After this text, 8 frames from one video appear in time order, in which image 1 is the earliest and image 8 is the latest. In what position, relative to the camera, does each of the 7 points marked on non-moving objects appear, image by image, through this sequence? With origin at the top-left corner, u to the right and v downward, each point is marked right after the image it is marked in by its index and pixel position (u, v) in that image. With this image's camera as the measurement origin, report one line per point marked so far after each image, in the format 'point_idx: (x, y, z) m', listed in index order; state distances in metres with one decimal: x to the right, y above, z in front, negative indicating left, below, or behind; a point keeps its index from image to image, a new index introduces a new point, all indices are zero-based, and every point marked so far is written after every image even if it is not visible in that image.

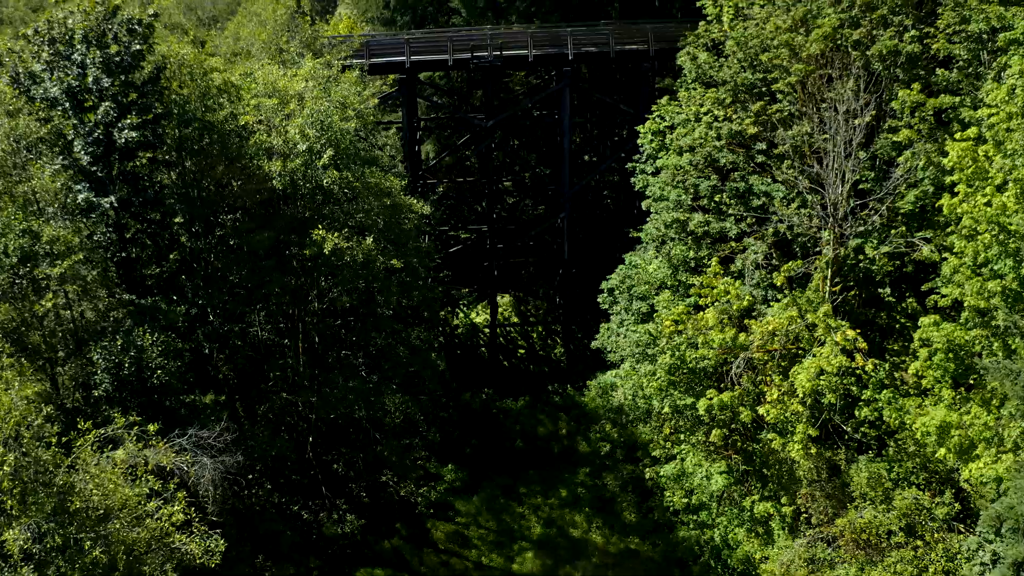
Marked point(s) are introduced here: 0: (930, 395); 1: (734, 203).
0: (+3.7, -0.9, +12.4) m
1: (+2.4, +0.9, +15.0) m
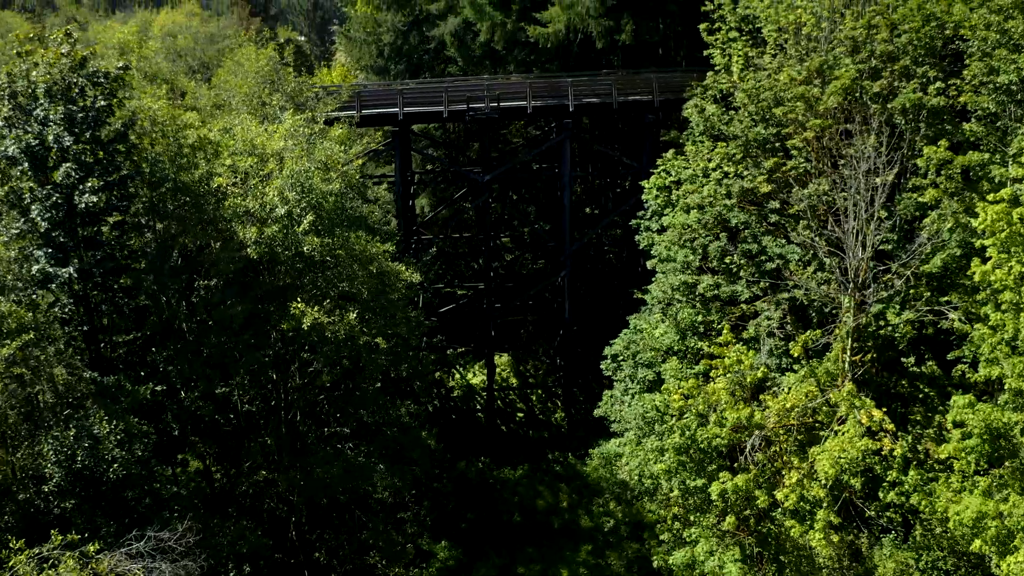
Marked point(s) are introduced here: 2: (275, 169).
0: (+3.7, -1.5, +11.4) m
1: (+2.3, +0.2, +14.0) m
2: (-2.0, +1.0, +11.8) m
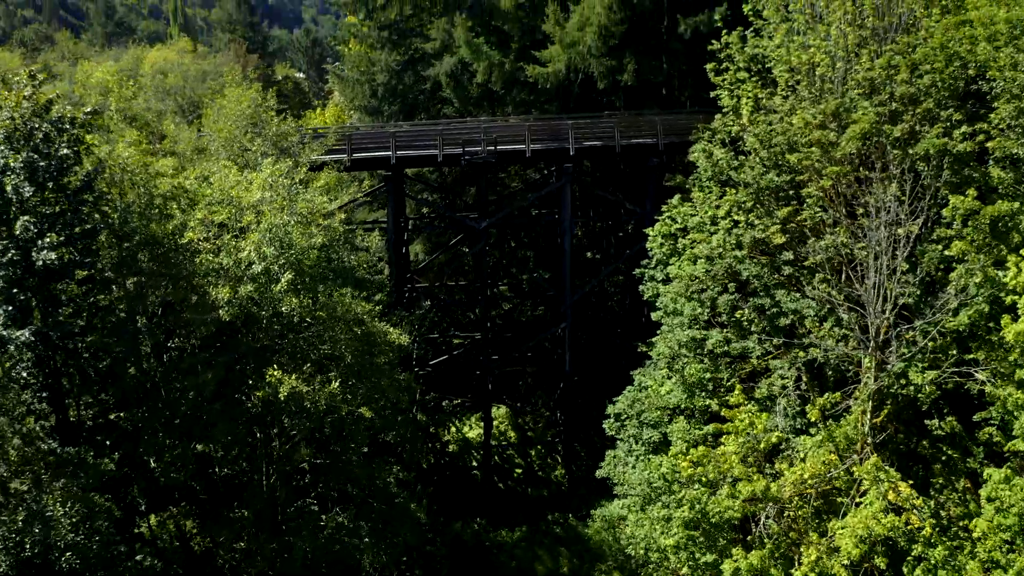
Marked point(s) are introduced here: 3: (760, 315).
0: (+3.6, -2.0, +10.5) m
1: (+2.3, -0.3, +13.2) m
2: (-2.1, +0.5, +11.0) m
3: (+2.3, -0.3, +13.2) m
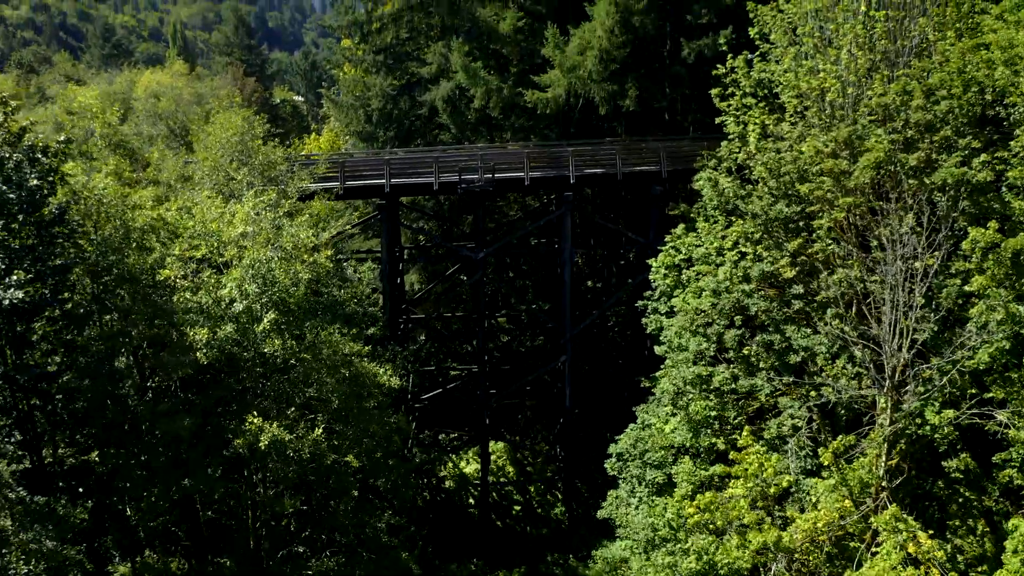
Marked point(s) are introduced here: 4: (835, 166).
0: (+3.6, -2.3, +9.9) m
1: (+2.3, -0.6, +12.6) m
2: (-2.1, +0.2, +10.5) m
3: (+2.3, -0.6, +12.6) m
4: (+2.7, +1.0, +11.6) m
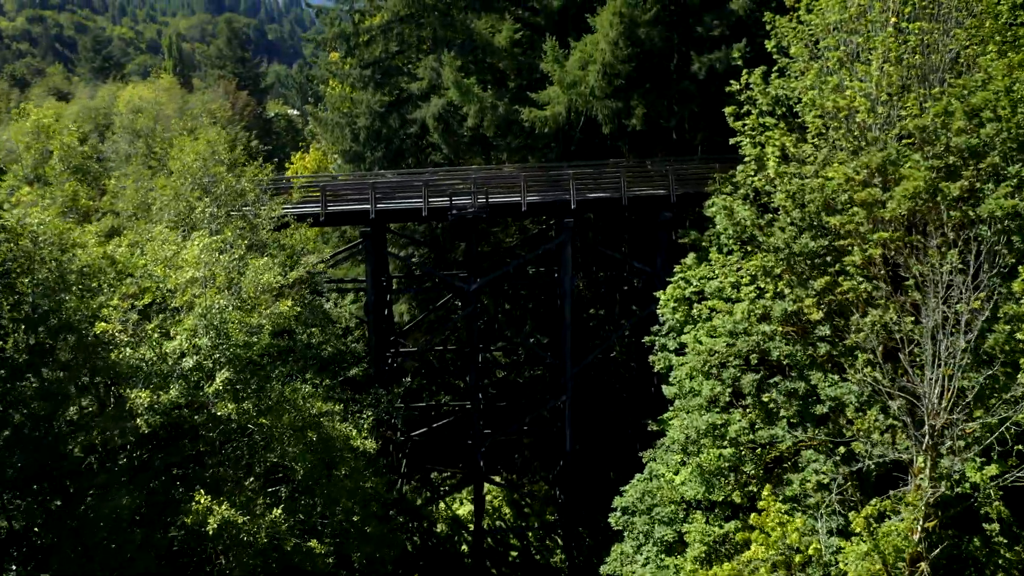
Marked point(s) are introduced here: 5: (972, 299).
0: (+3.6, -2.6, +8.7) m
1: (+2.2, -1.0, +11.4) m
2: (-2.1, -0.1, +9.2) m
3: (+2.2, -0.9, +11.3) m
4: (+2.6, +0.7, +10.4) m
5: (+3.2, -0.1, +9.8) m
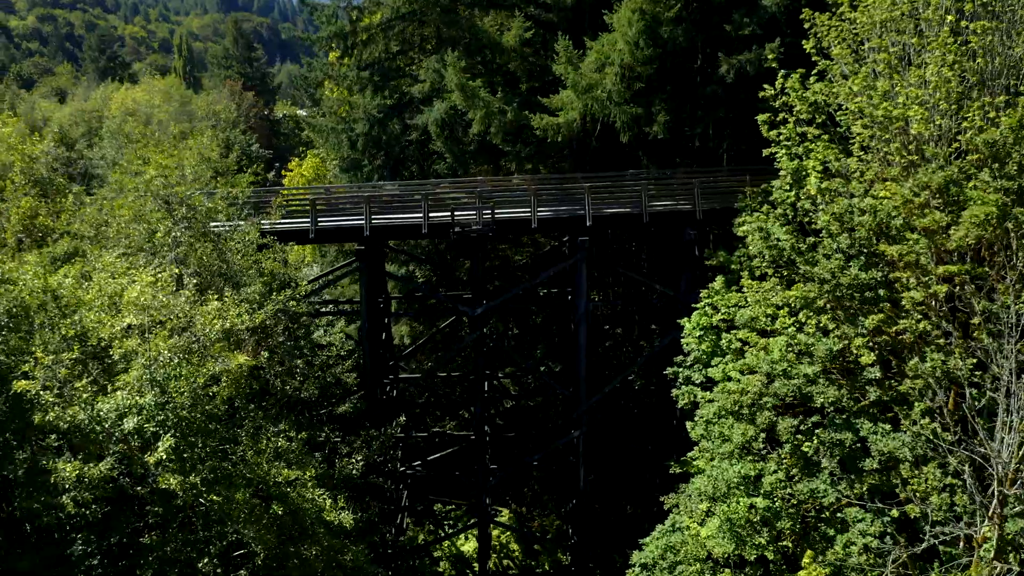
0: (+3.6, -2.8, +7.3) m
1: (+2.3, -1.2, +10.0) m
2: (-2.1, -0.3, +7.9) m
3: (+2.3, -1.2, +10.0) m
4: (+2.7, +0.4, +9.0) m
5: (+3.2, -0.3, +8.4) m
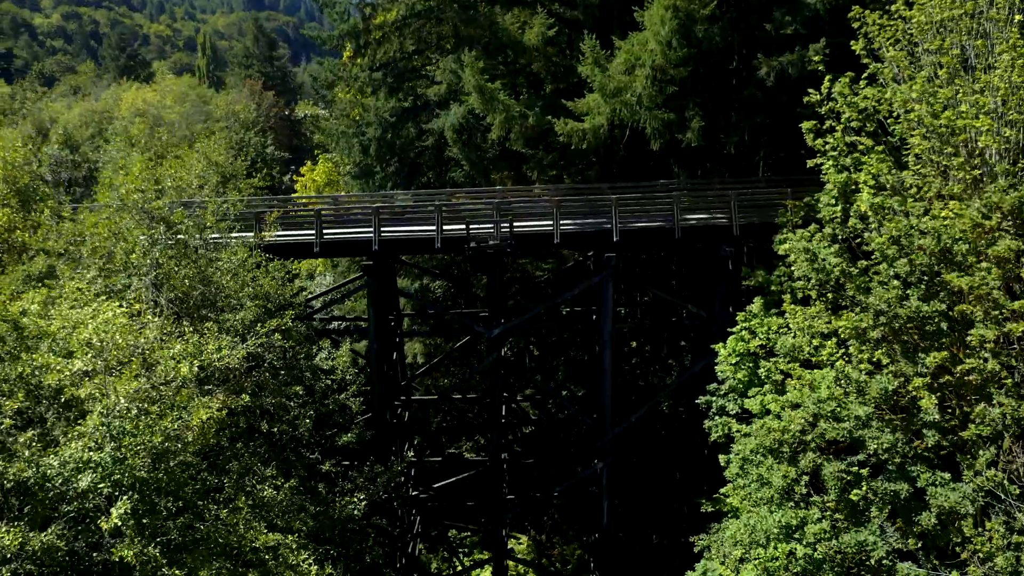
0: (+3.6, -3.0, +6.2) m
1: (+2.4, -1.4, +8.9) m
2: (-2.0, -0.5, +6.9) m
3: (+2.4, -1.3, +8.9) m
4: (+2.8, +0.2, +7.9) m
5: (+3.3, -0.5, +7.3) m
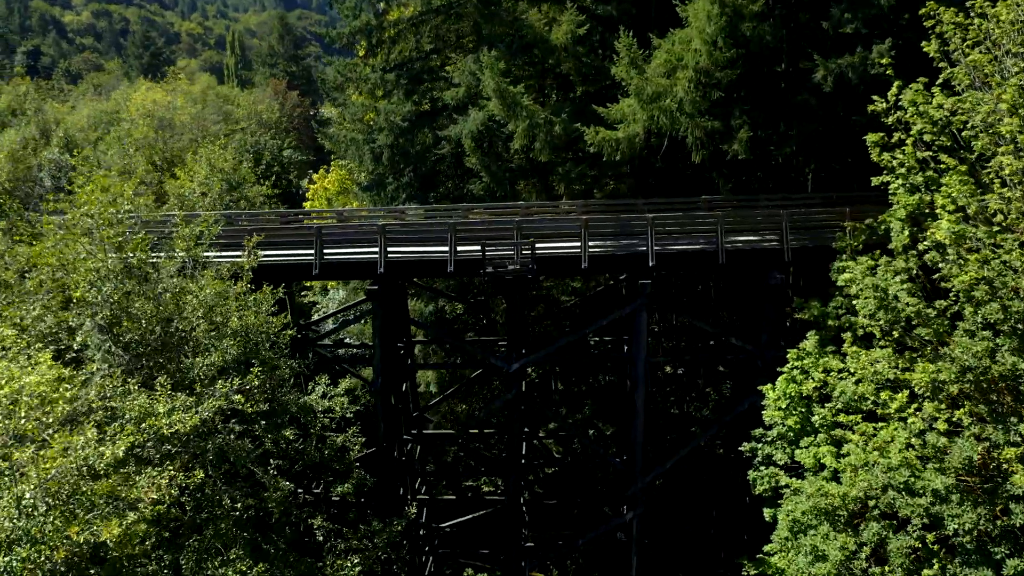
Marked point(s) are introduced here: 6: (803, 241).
0: (+3.6, -3.3, +4.8) m
1: (+2.5, -1.6, +7.5) m
2: (-2.0, -0.7, +5.6) m
3: (+2.5, -1.6, +7.5) m
4: (+2.8, 0.0, +6.5) m
5: (+3.4, -0.8, +5.9) m
6: (+2.2, +0.4, +10.9) m
